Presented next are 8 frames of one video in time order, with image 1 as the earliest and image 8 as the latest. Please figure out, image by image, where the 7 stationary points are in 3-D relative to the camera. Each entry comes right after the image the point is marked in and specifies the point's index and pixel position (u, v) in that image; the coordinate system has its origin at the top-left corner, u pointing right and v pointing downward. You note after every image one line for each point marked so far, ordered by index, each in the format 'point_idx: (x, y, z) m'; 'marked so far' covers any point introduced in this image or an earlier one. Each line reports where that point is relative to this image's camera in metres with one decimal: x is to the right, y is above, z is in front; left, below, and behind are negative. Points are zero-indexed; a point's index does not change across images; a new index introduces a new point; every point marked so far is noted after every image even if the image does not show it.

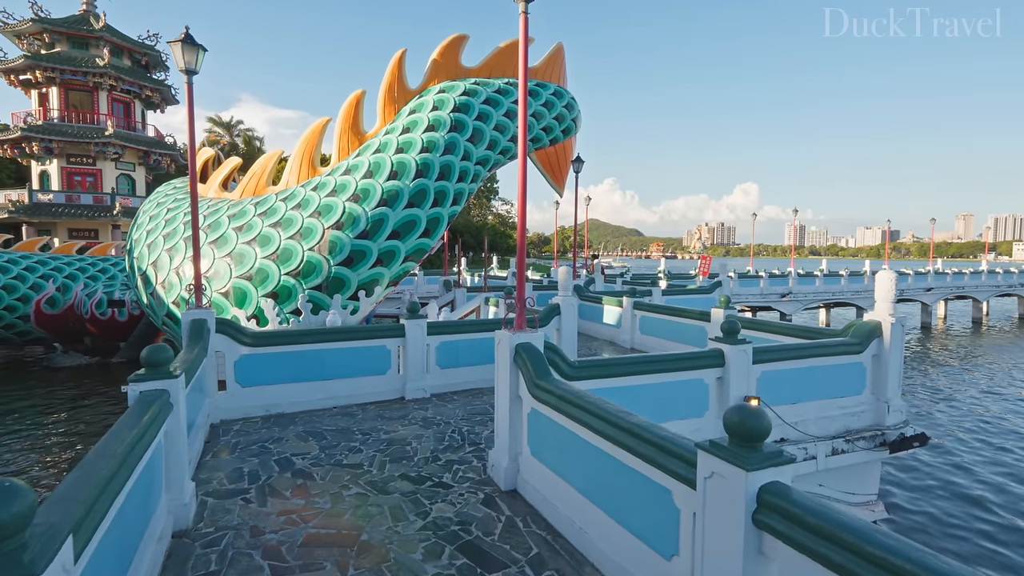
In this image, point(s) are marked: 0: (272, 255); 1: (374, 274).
0: (-4.9, +0.7, +10.5) m
1: (-2.9, +0.3, +10.8) m
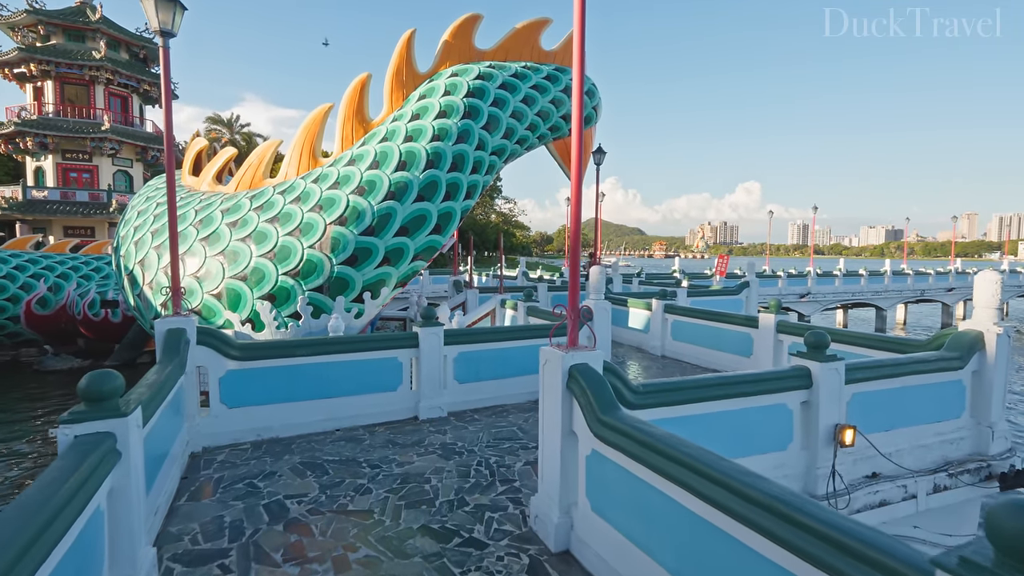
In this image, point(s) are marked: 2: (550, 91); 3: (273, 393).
0: (-4.5, +0.7, +9.6) m
1: (-2.5, +0.3, +9.9) m
2: (+0.9, +4.4, +11.5) m
3: (-2.5, -1.1, +5.4) m
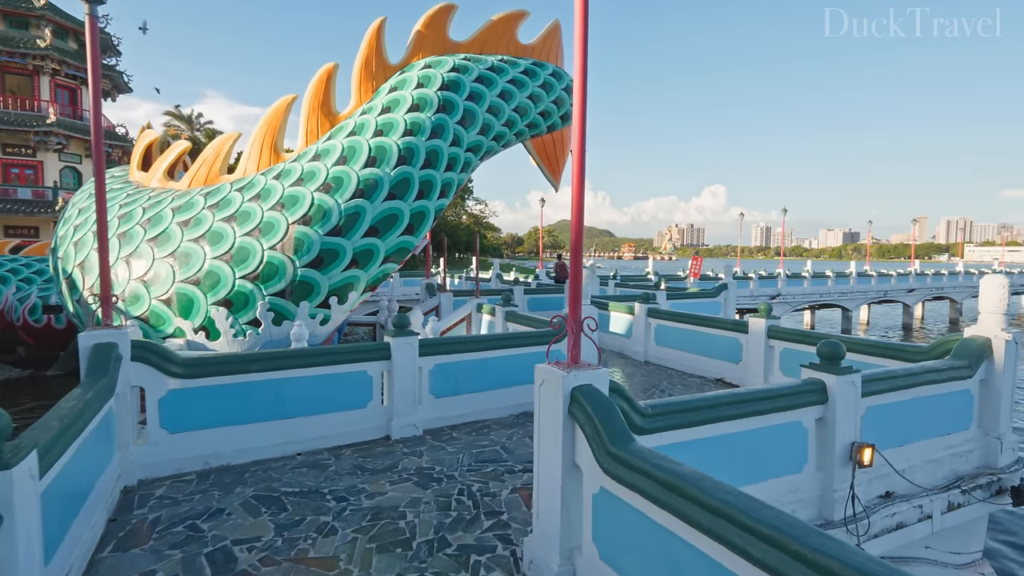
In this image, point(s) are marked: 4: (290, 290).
0: (-4.9, +0.6, +8.8) m
1: (-2.9, +0.2, +9.2) m
2: (+0.3, +4.3, +11.0) m
3: (-2.6, -1.2, +4.7) m
4: (-3.8, 0.0, +8.8) m
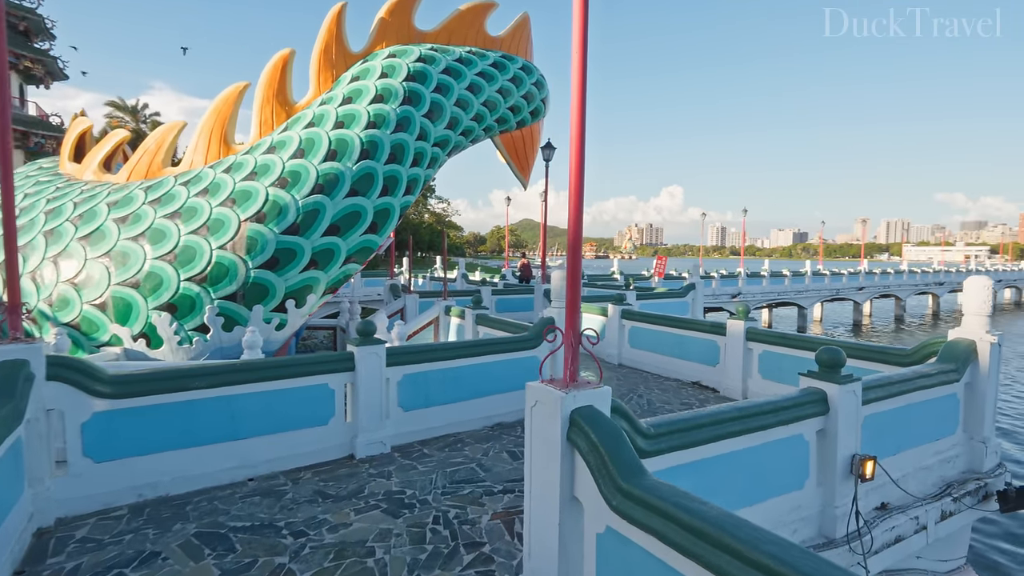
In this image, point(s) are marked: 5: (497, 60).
0: (-5.3, +0.5, +8.0) m
1: (-3.4, +0.2, +8.6) m
2: (-0.3, +4.3, +10.6) m
3: (-2.8, -1.2, +4.1) m
4: (-4.3, -0.1, +8.2) m
5: (-0.3, +4.8, +10.7) m
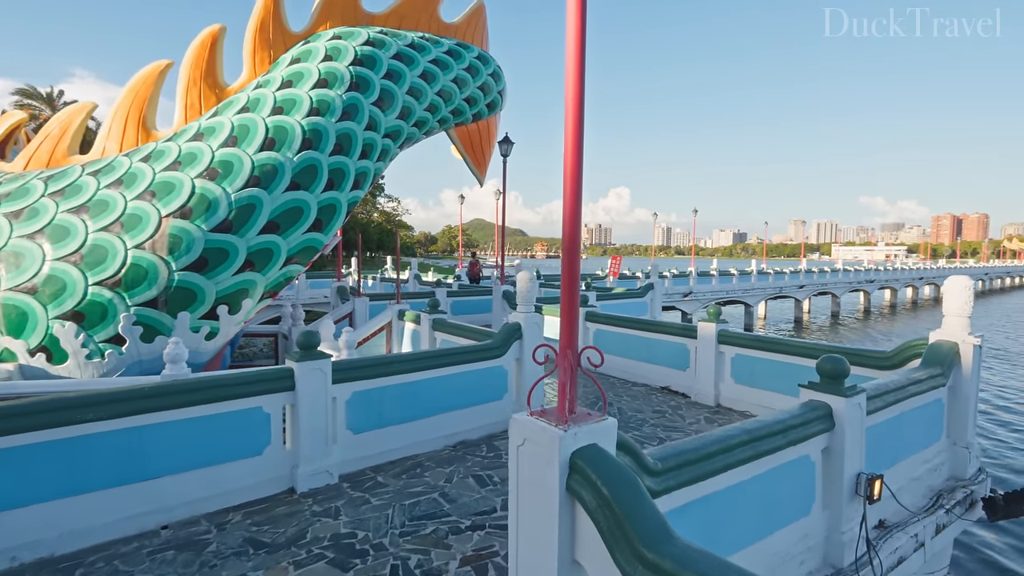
0: (-5.9, +0.5, +7.0) m
1: (-4.0, +0.1, +7.7) m
2: (-1.1, +4.2, +10.0) m
3: (-3.0, -1.3, +3.3) m
4: (-4.8, -0.1, +7.2) m
5: (-1.2, +4.7, +10.1) m
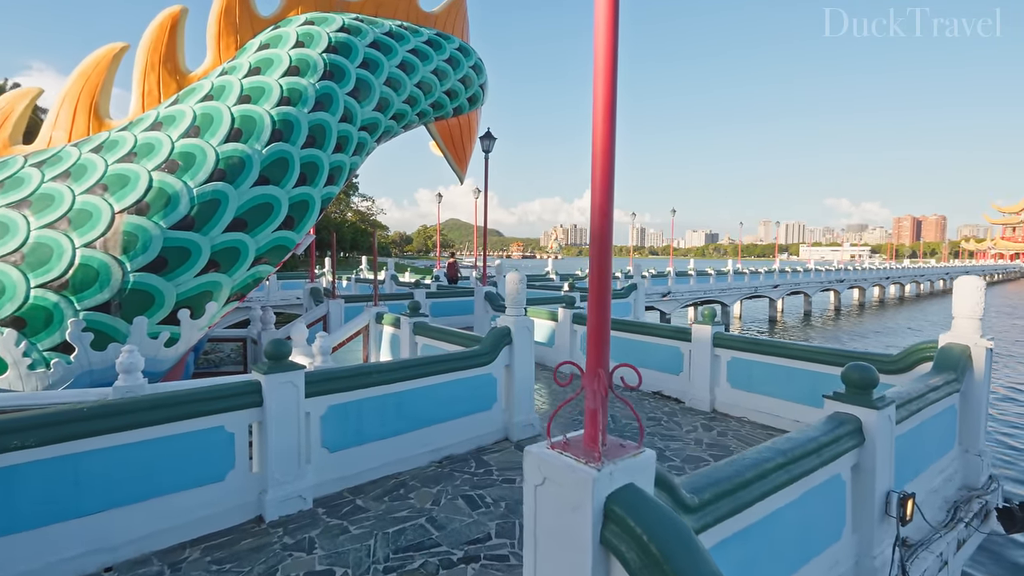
0: (-6.1, +0.4, +6.3) m
1: (-4.2, +0.1, +7.1) m
2: (-1.5, +4.2, +9.5) m
3: (-3.0, -1.3, +2.8) m
4: (-5.0, -0.2, +6.6) m
5: (-1.5, +4.7, +9.7) m
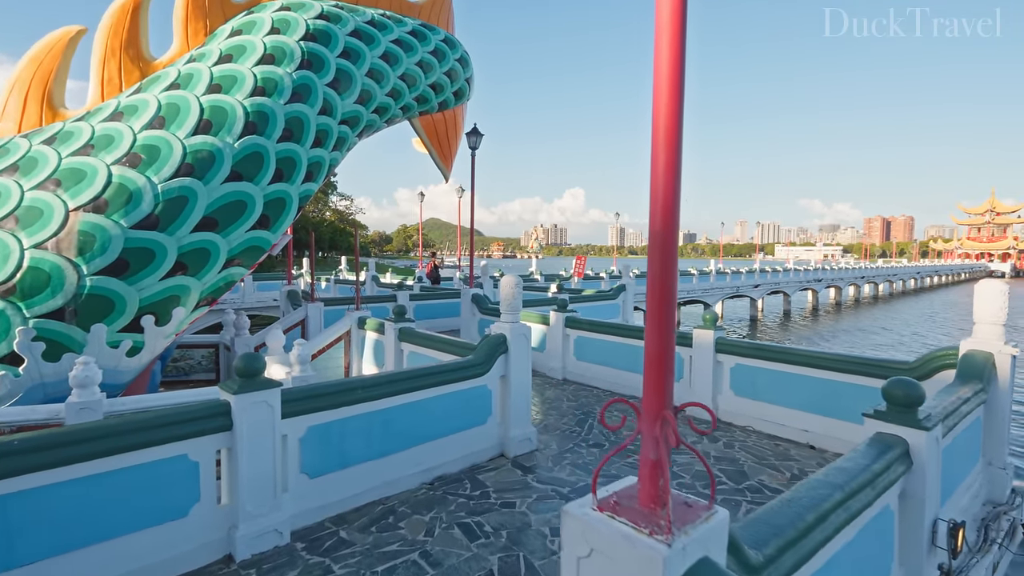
0: (-6.1, +0.4, +5.7) m
1: (-4.3, 0.0, +6.6) m
2: (-1.7, +4.2, +9.1) m
3: (-2.9, -1.3, +2.3) m
4: (-5.1, -0.2, +6.0) m
5: (-1.7, +4.6, +9.2) m
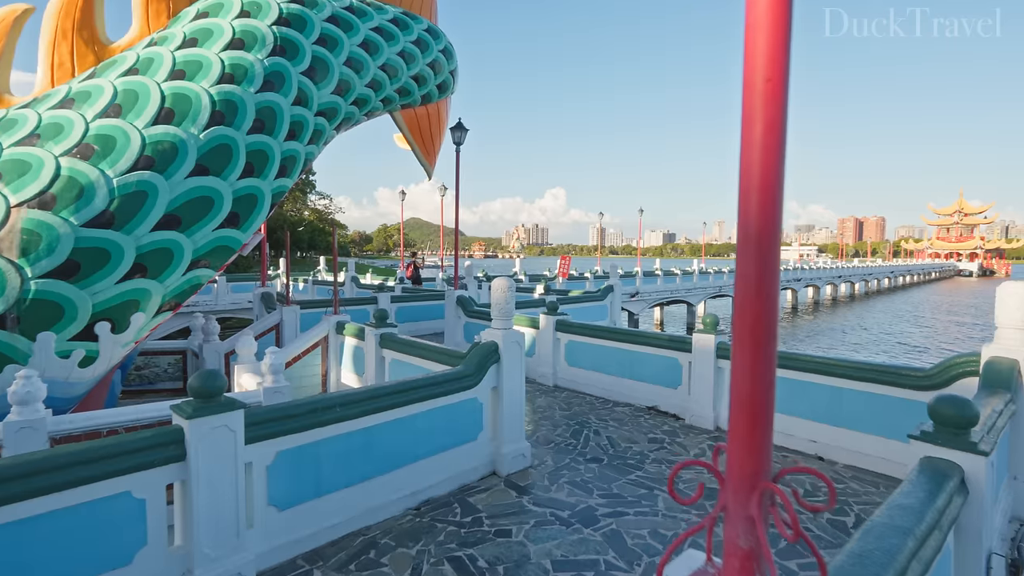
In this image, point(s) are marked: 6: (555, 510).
0: (-6.2, +0.3, +5.1) m
1: (-4.4, 0.0, +6.0) m
2: (-1.9, +4.1, +8.6) m
3: (-2.9, -1.4, +1.8) m
4: (-5.2, -0.3, +5.4) m
5: (-1.9, +4.6, +8.7) m
6: (+0.3, -1.7, +4.1) m
